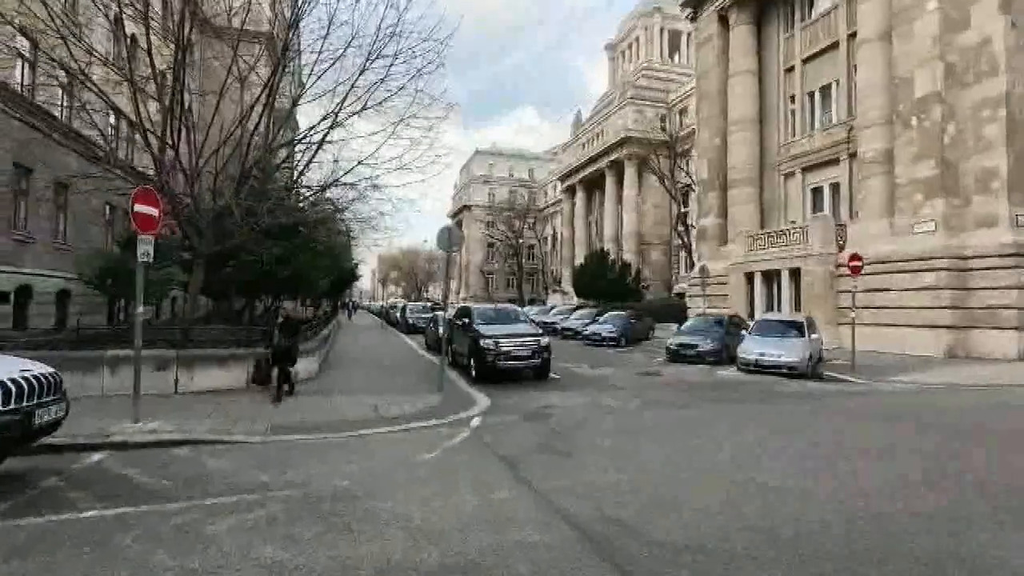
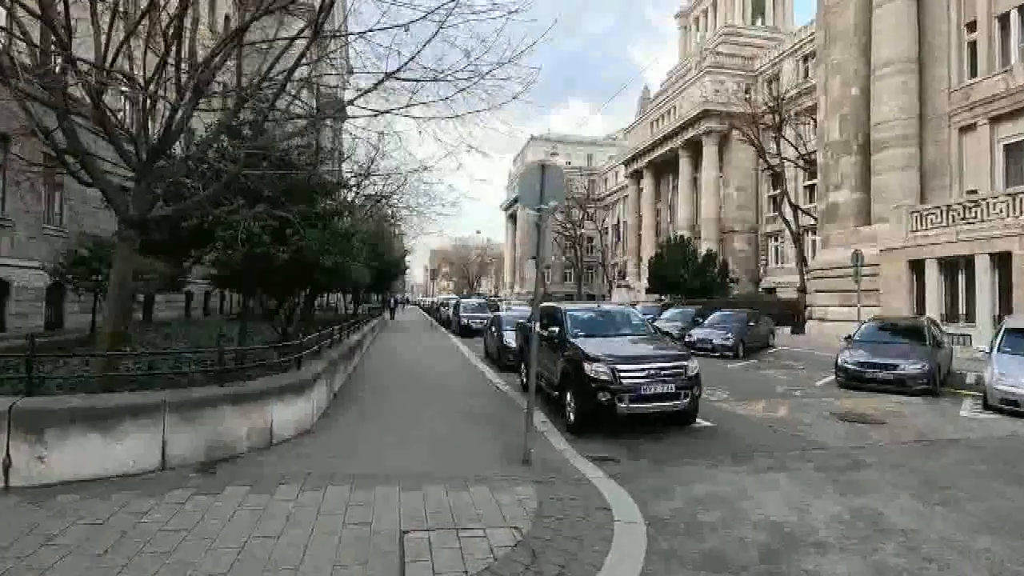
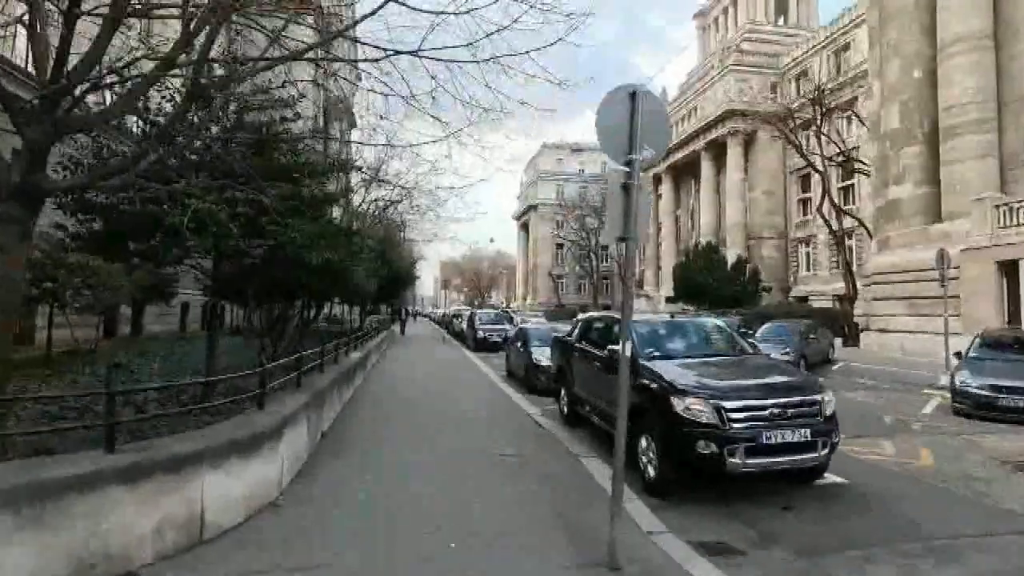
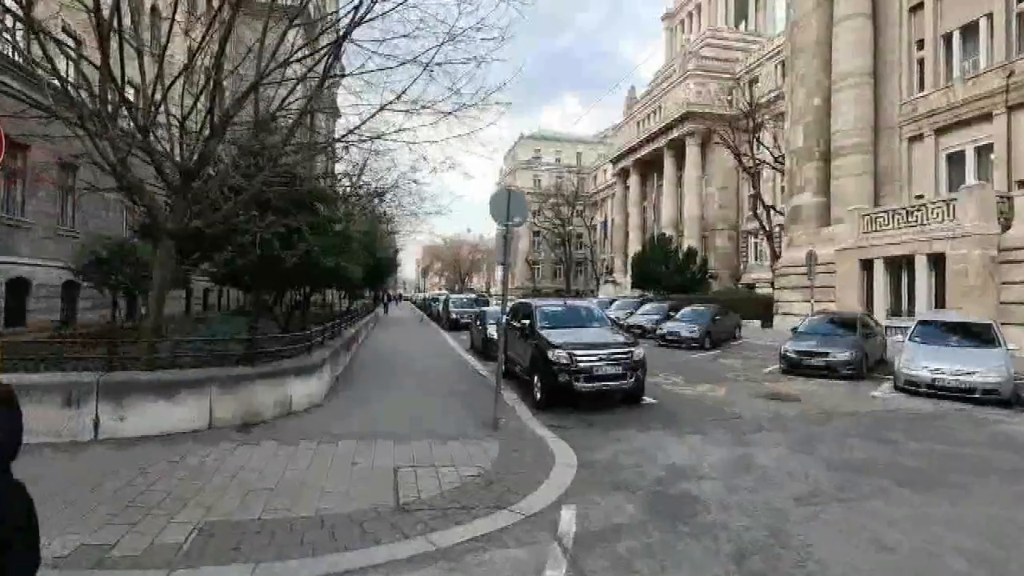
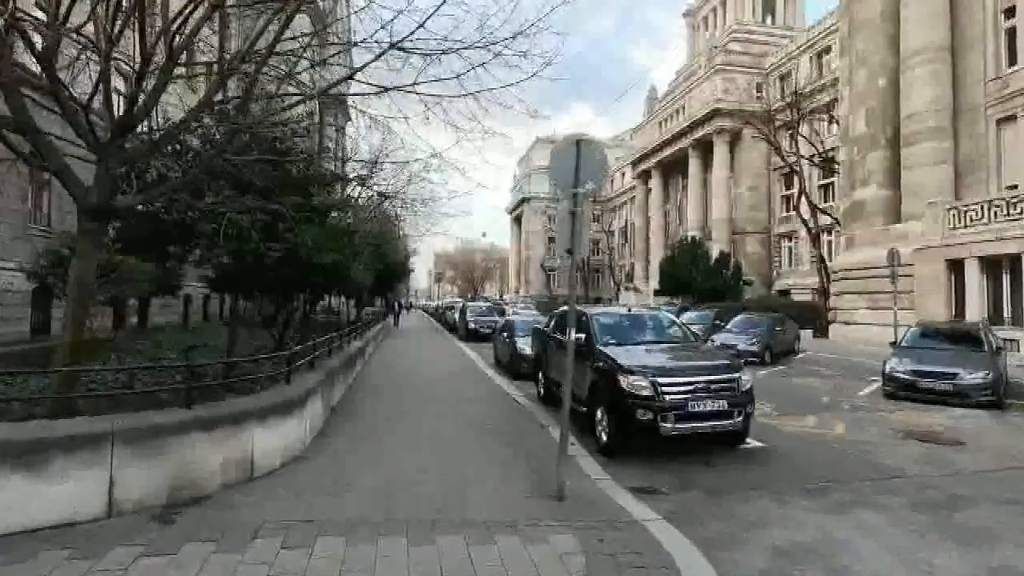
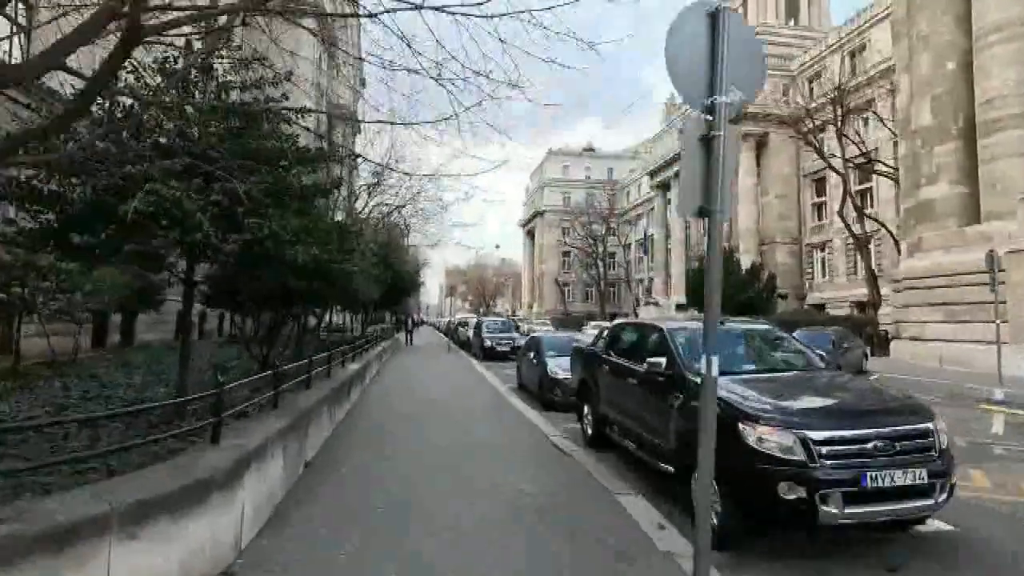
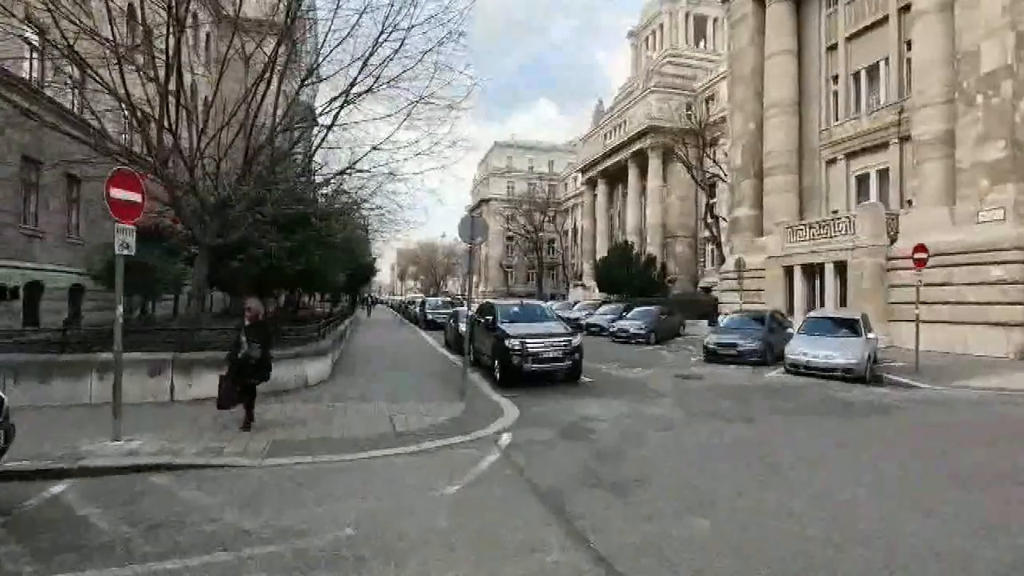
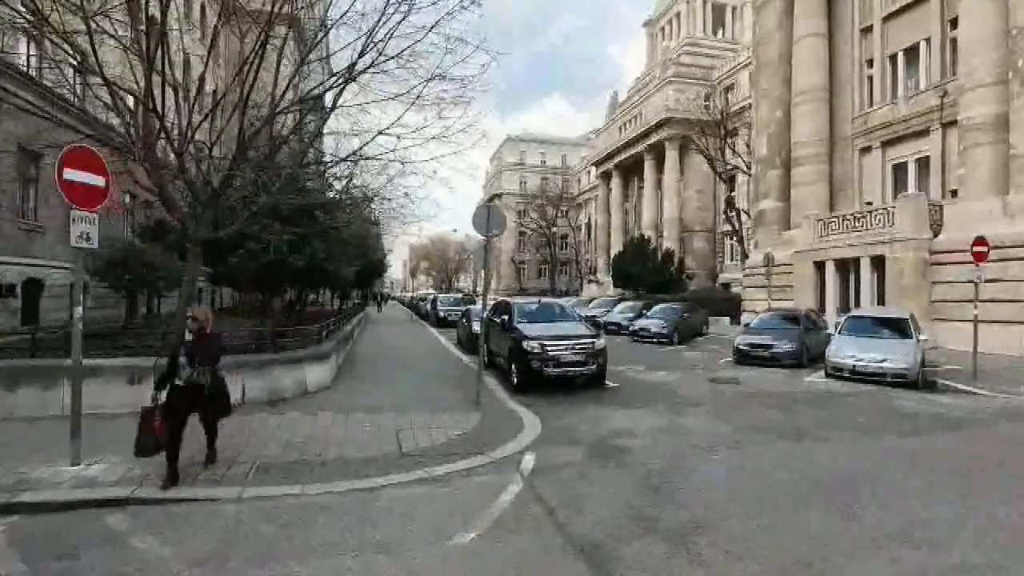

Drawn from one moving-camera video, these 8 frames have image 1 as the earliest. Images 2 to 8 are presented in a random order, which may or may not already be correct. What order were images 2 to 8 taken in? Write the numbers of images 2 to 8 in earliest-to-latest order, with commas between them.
7, 8, 4, 2, 5, 3, 6
